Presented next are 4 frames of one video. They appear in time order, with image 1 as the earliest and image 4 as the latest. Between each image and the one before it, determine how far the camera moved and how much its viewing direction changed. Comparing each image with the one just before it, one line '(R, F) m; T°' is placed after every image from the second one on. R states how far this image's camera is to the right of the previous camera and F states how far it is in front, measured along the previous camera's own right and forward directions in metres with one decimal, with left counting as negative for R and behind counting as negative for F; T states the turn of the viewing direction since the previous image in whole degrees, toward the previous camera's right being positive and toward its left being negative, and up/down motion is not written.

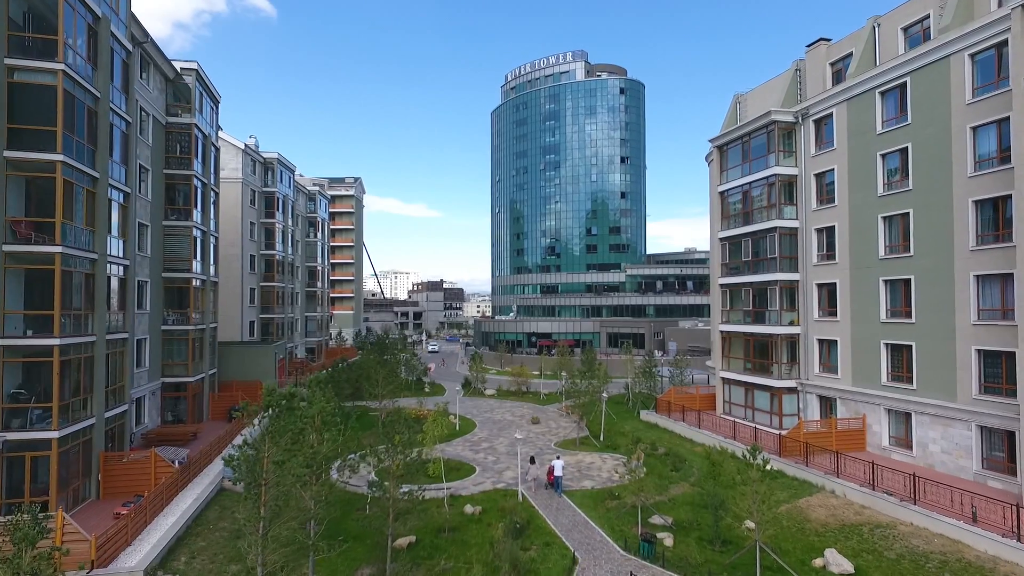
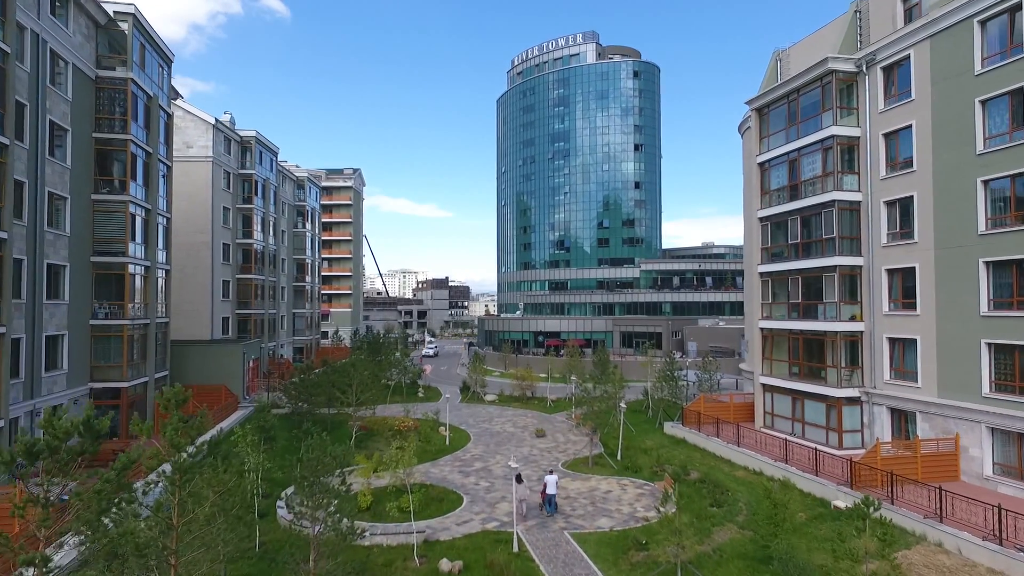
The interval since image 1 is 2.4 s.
(+0.4, +4.6) m; -1°
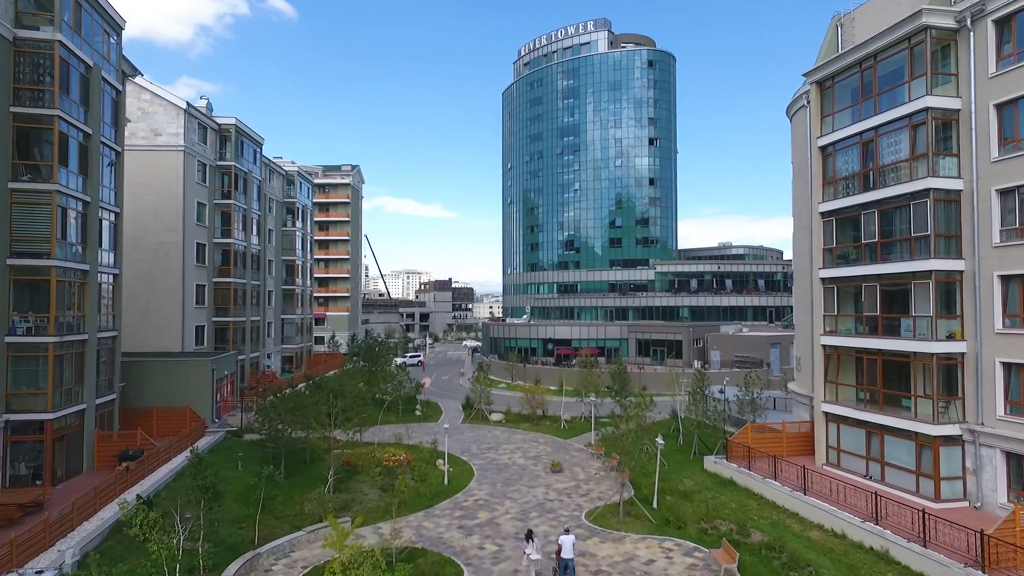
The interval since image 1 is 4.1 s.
(-0.2, +4.1) m; 0°
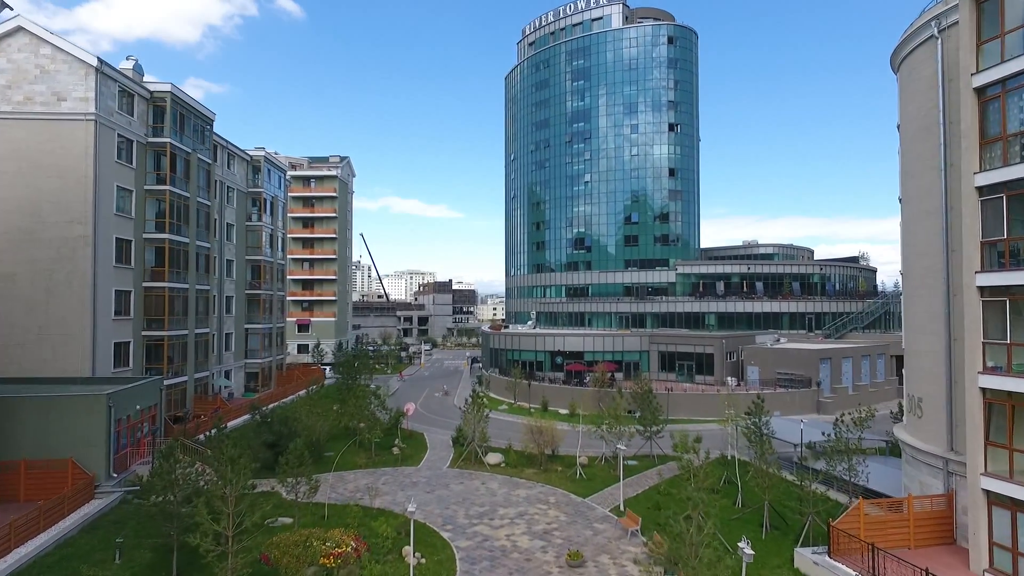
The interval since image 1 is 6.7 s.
(+0.1, +7.0) m; 0°
